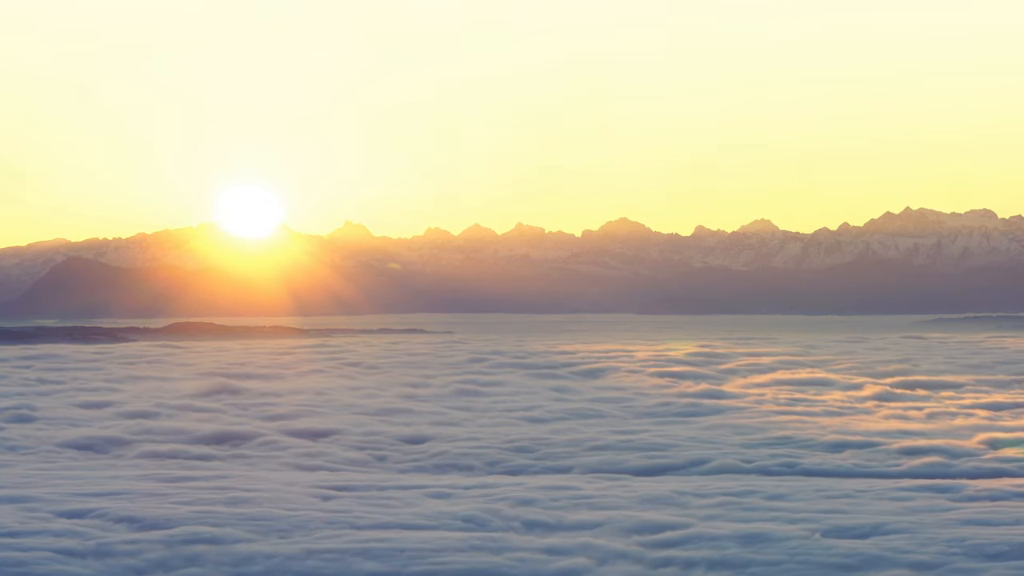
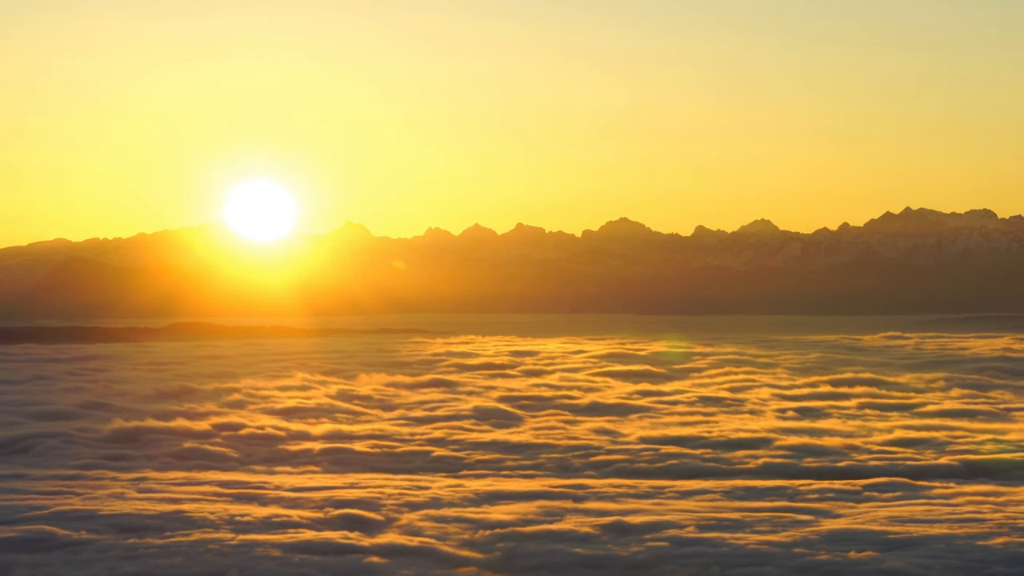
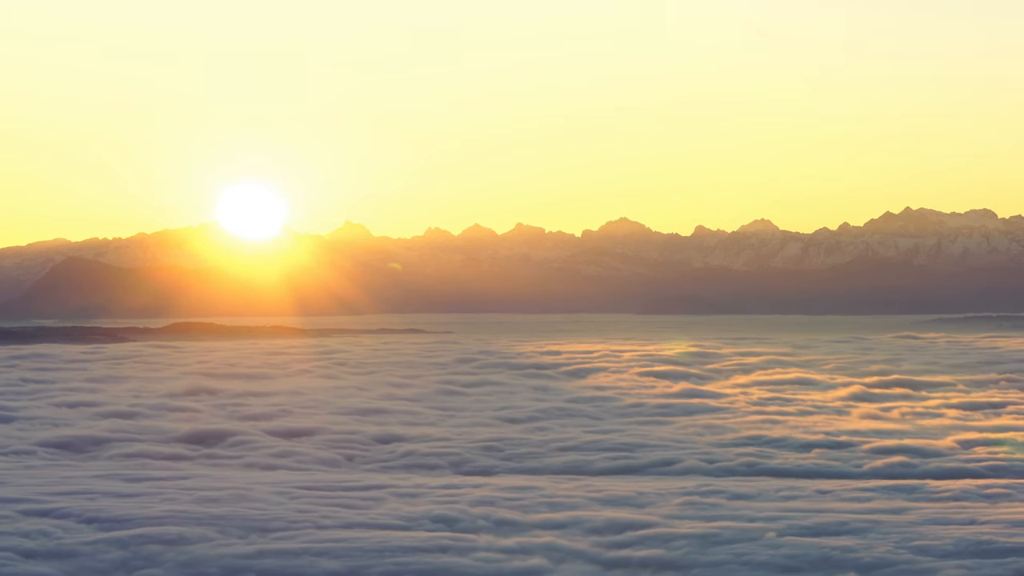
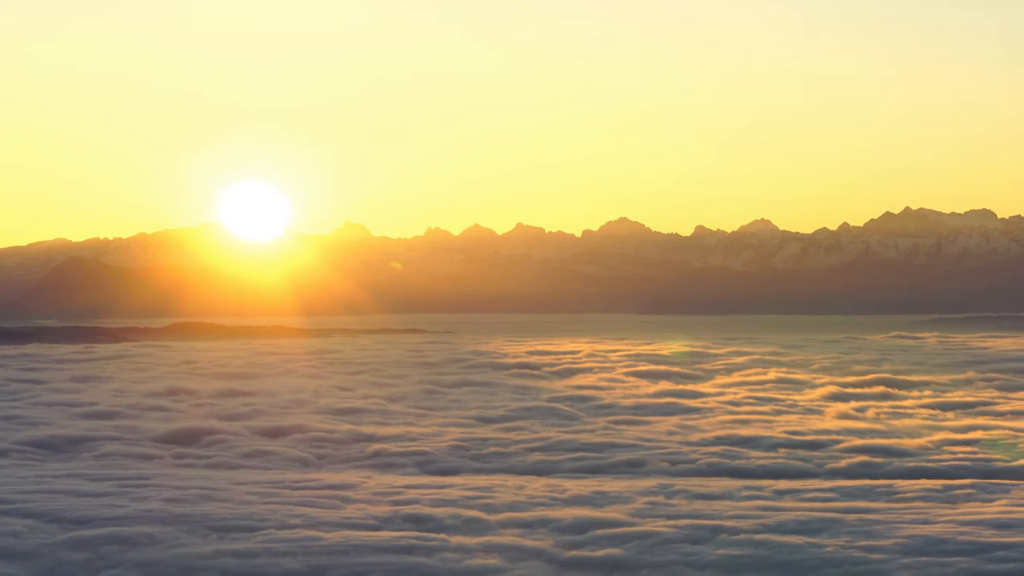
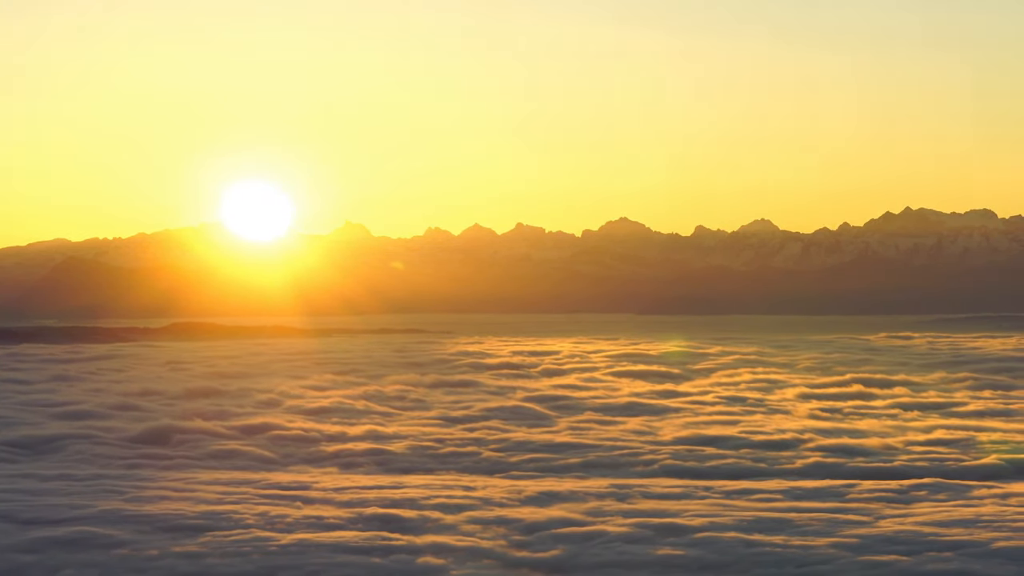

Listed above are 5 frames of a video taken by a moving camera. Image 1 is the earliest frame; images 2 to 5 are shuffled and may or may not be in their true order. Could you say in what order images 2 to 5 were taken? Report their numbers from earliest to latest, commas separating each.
3, 4, 5, 2
